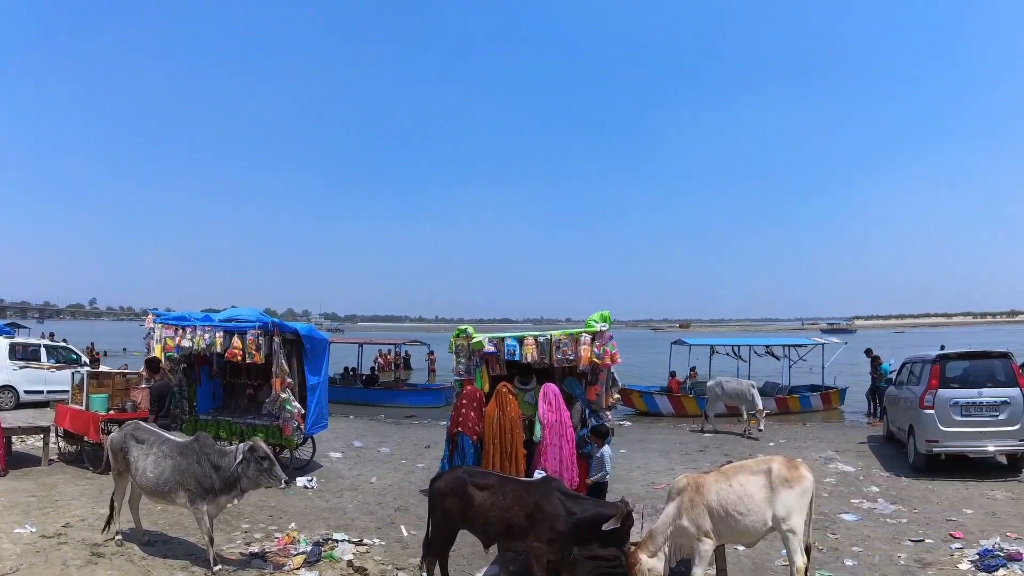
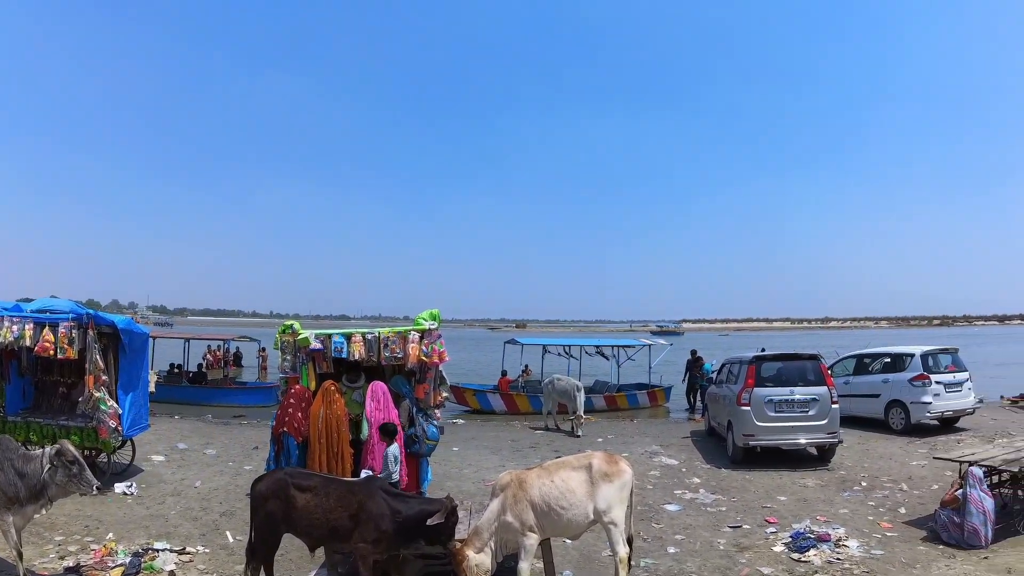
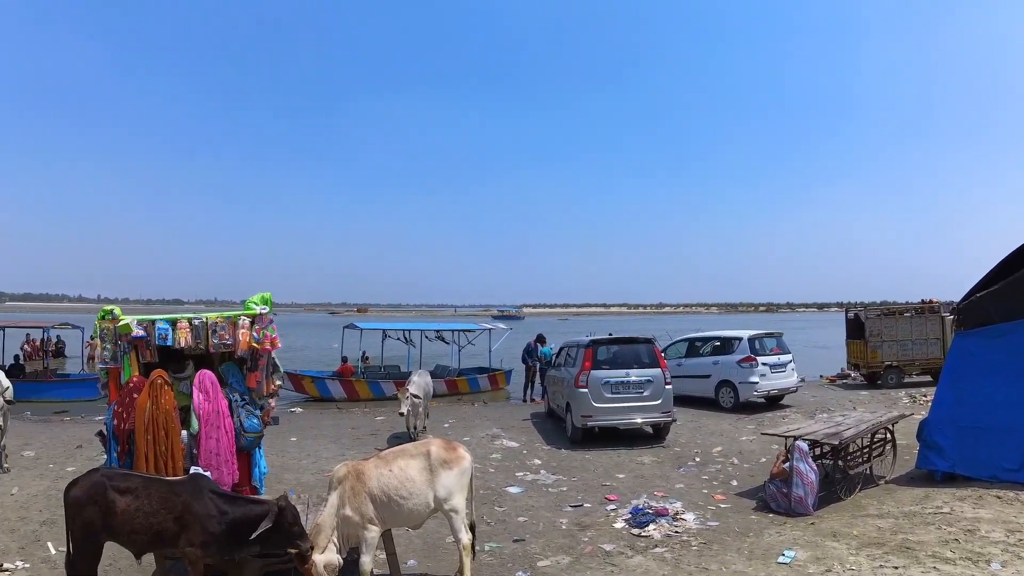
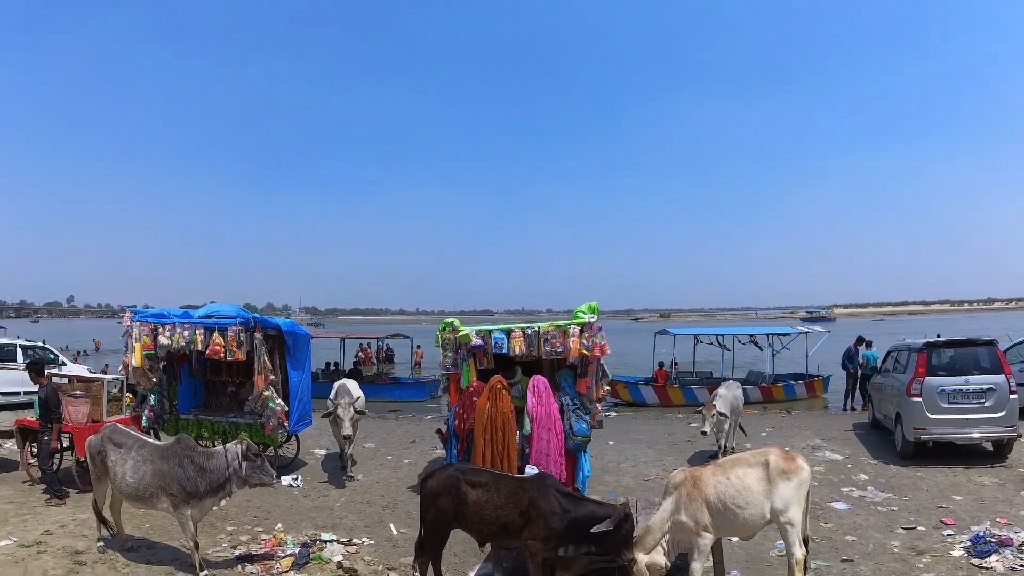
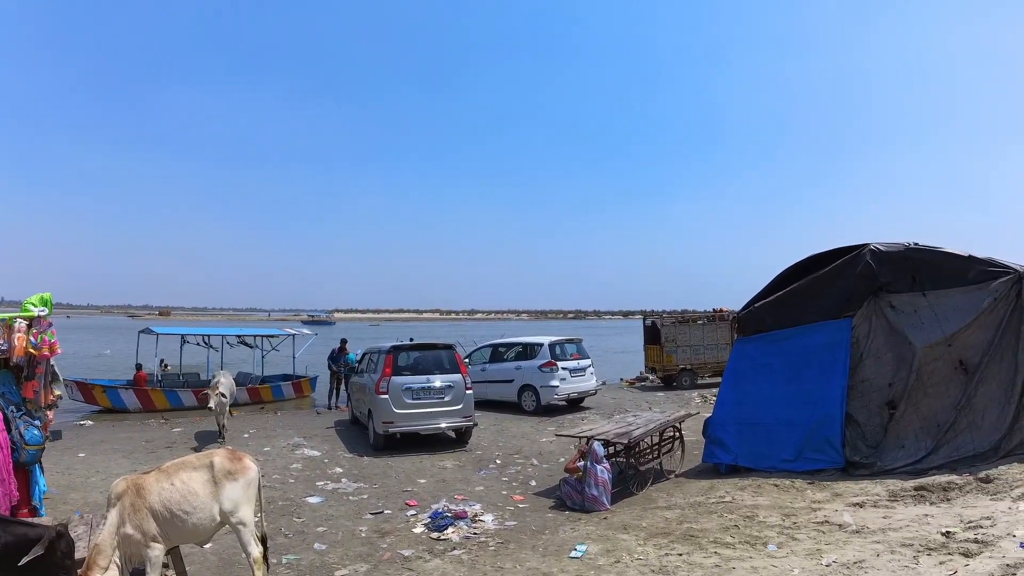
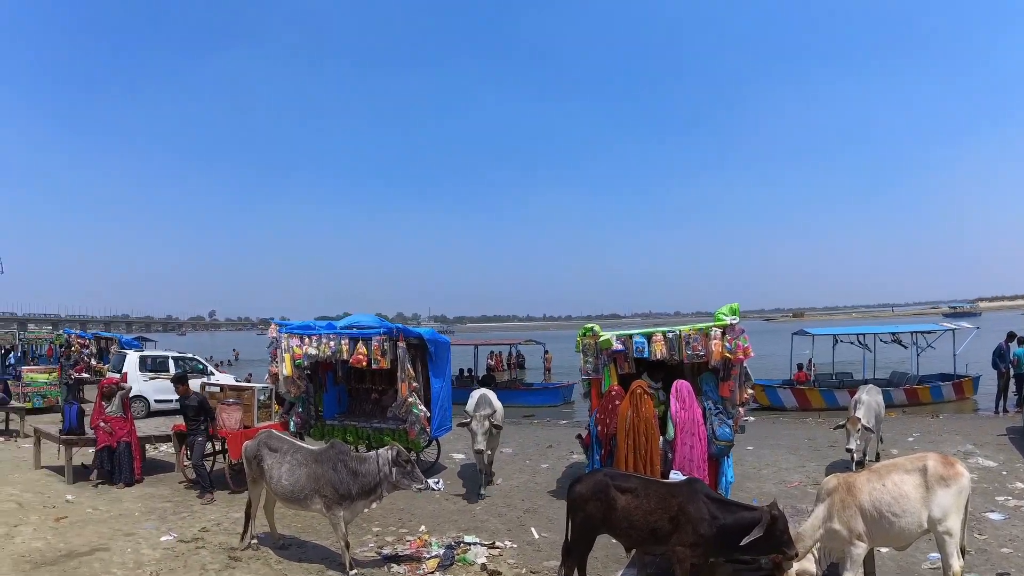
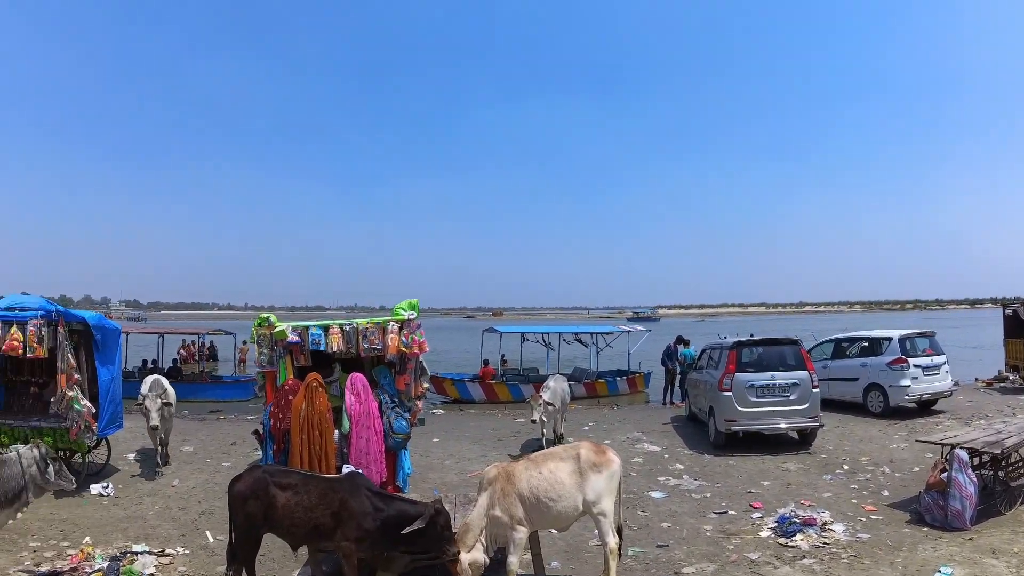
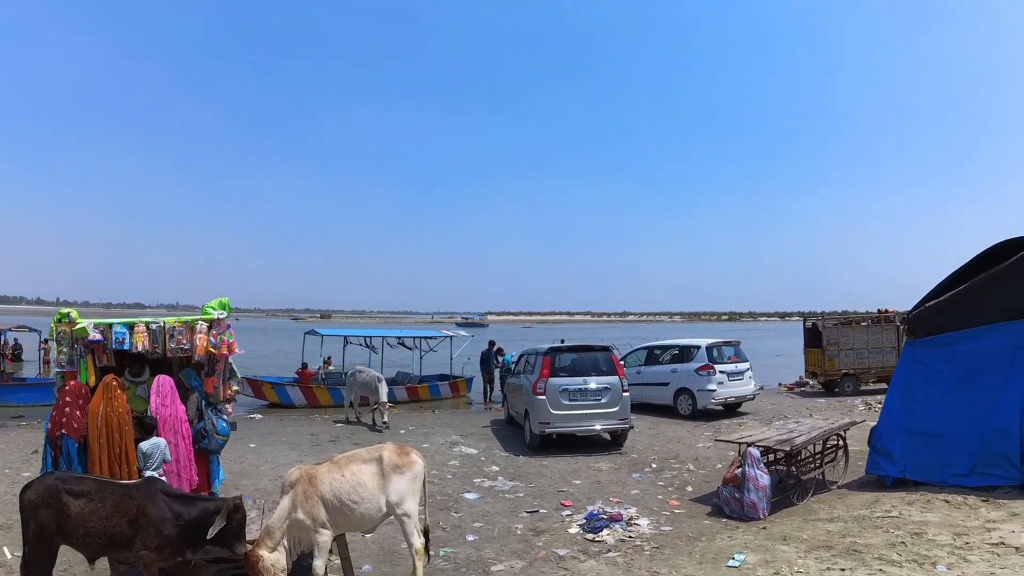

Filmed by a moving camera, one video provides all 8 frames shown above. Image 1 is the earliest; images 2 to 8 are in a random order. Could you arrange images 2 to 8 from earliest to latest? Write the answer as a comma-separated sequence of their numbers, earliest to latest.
2, 8, 5, 3, 7, 4, 6
